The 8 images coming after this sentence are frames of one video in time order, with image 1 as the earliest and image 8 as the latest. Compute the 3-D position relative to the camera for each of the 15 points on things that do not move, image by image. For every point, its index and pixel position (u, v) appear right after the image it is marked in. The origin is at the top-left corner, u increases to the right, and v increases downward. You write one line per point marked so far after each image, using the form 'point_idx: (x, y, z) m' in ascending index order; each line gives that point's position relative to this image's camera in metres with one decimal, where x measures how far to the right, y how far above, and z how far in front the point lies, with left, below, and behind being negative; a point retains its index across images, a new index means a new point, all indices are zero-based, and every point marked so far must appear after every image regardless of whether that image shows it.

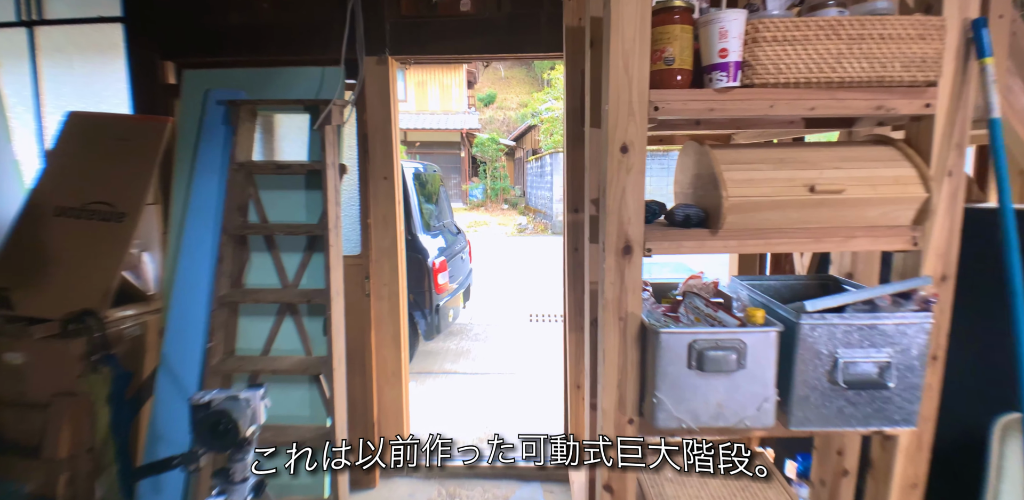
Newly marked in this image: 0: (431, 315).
0: (-0.6, -0.5, +3.4) m
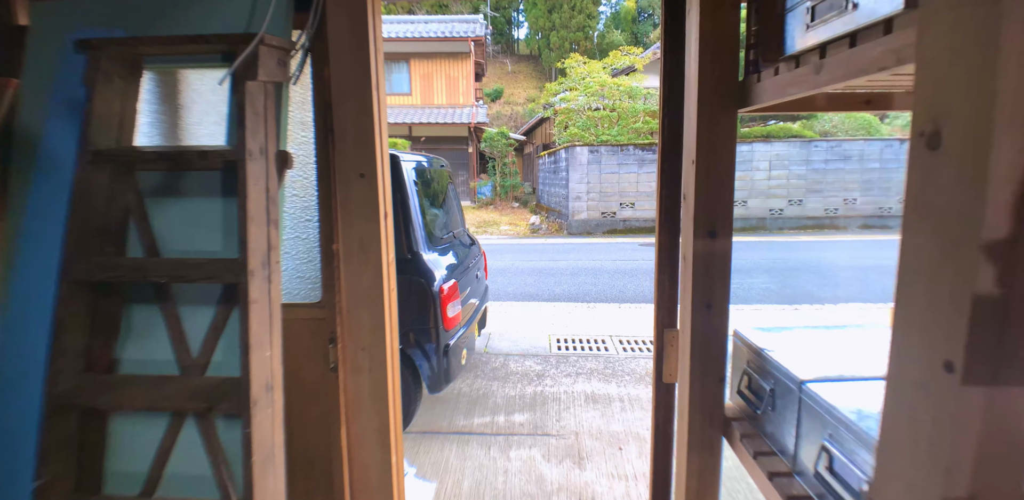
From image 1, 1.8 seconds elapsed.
0: (-0.4, -0.6, +2.5) m
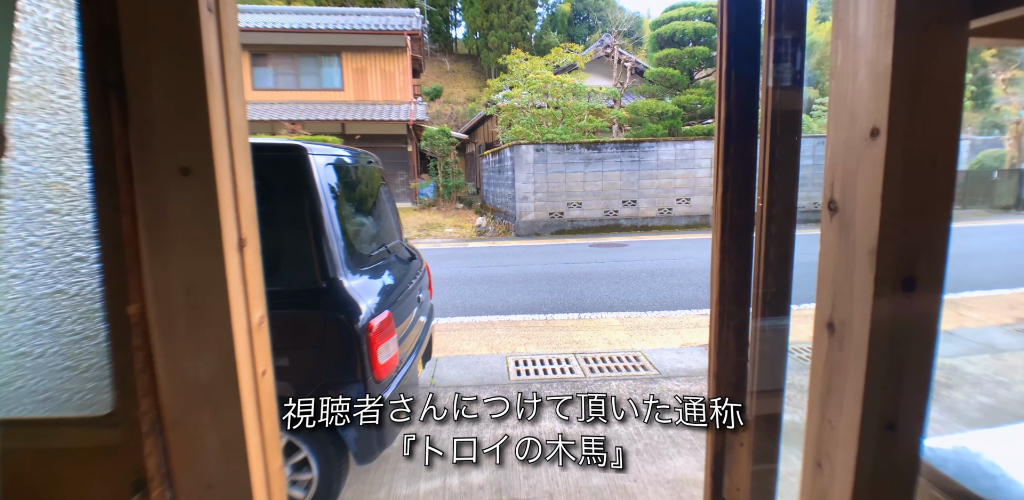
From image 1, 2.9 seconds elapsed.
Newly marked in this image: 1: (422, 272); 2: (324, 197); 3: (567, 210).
0: (-0.6, -0.7, +1.9) m
1: (-0.6, -0.1, +3.0) m
2: (-0.8, +0.2, +2.0) m
3: (+1.2, +0.9, +10.4) m
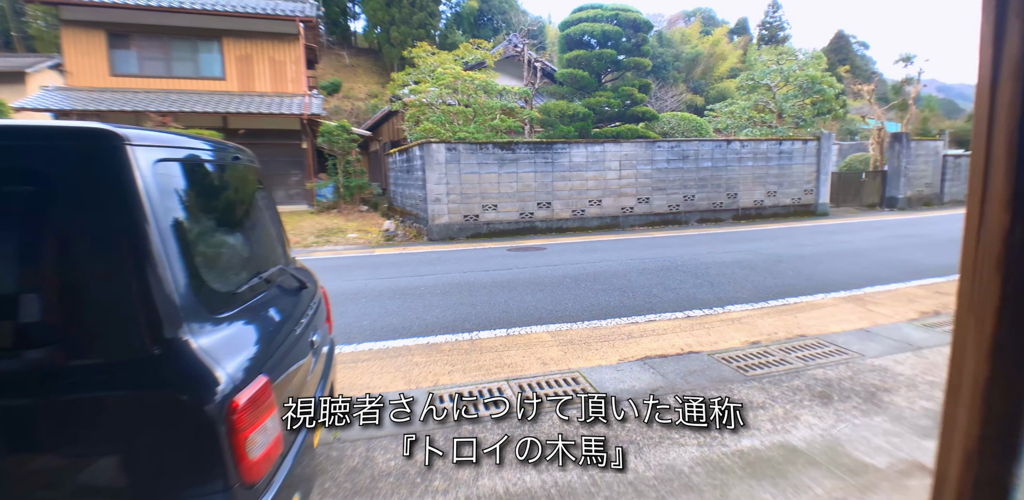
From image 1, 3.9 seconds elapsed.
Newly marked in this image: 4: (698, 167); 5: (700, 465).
0: (-0.8, -0.8, +1.3) m
1: (-1.0, -0.3, +2.4) m
2: (-1.0, +0.1, +1.3) m
3: (-0.7, +0.8, +9.9) m
4: (+4.6, +2.1, +11.3) m
5: (+0.9, -1.0, +2.2) m
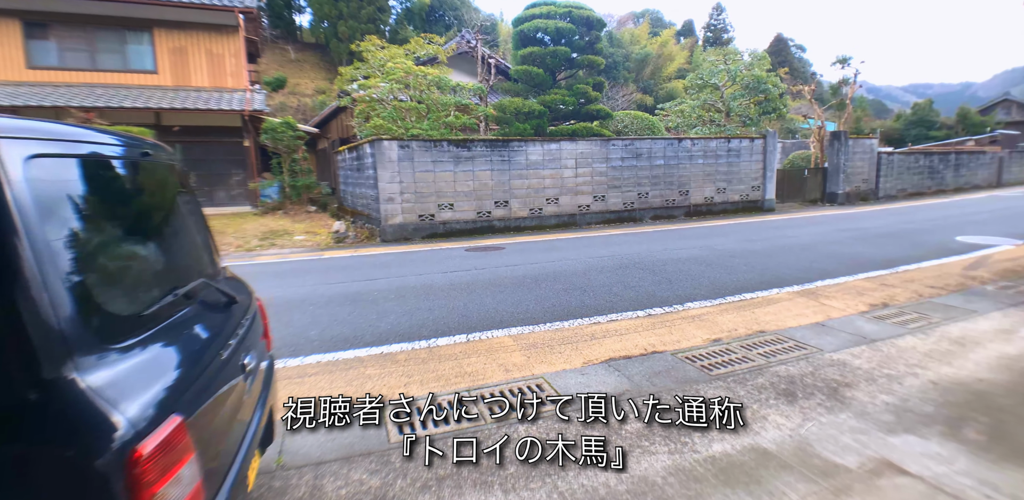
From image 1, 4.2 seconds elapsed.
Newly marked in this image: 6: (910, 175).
0: (-0.8, -0.8, +1.0) m
1: (-1.2, -0.3, +2.1) m
2: (-1.1, +0.1, +1.0) m
3: (-1.6, +0.8, +9.6) m
4: (+3.5, +2.2, +11.5) m
5: (+0.7, -1.0, +2.1) m
6: (+13.6, +2.6, +15.6) m
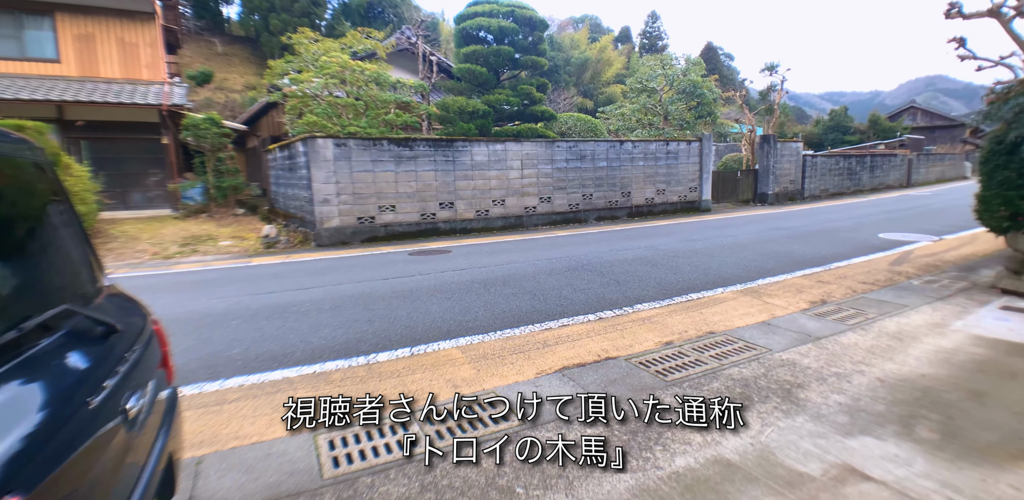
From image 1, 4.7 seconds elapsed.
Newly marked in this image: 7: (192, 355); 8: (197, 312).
0: (-0.9, -0.9, +0.7) m
1: (-1.4, -0.3, +1.7) m
2: (-1.2, 0.0, +0.7) m
3: (-2.7, +0.7, +9.2) m
4: (+2.1, +2.1, +11.6) m
5: (+0.5, -1.0, +1.9) m
6: (+11.6, +2.7, +16.9) m
7: (-2.7, -0.9, +3.9) m
8: (-3.5, -0.7, +5.1) m
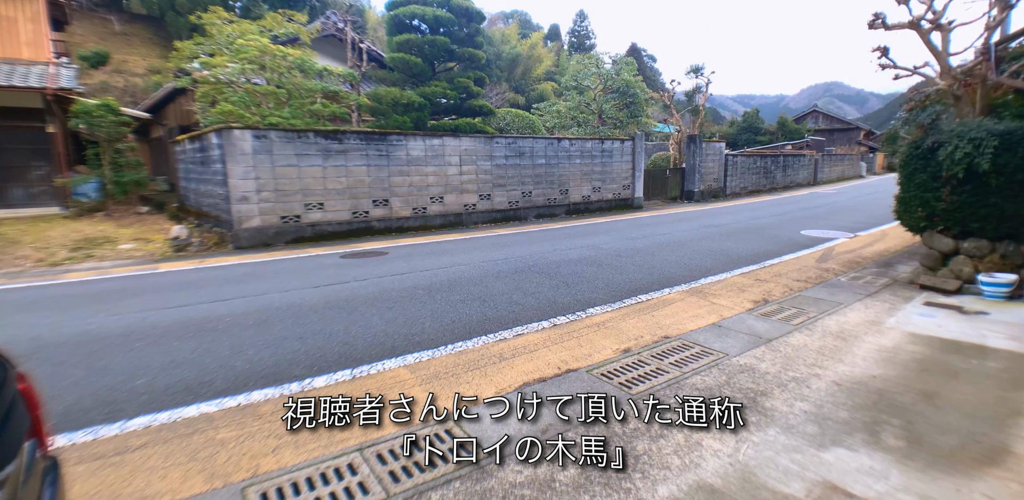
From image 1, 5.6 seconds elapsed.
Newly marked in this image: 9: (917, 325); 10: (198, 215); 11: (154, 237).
0: (-0.8, -1.0, +0.3) m
1: (-1.4, -0.4, +1.3) m
2: (-1.1, -0.1, +0.3) m
3: (-3.8, +0.7, +8.5) m
4: (+0.6, +2.2, +11.5) m
5: (+0.4, -1.1, +1.8) m
6: (+9.3, +3.0, +18.1) m
7: (-3.0, -1.0, +3.2) m
8: (-4.0, -0.8, +4.3) m
9: (+3.0, -0.6, +3.4) m
10: (-6.6, +0.7, +9.6) m
11: (-7.0, +0.2, +8.9) m
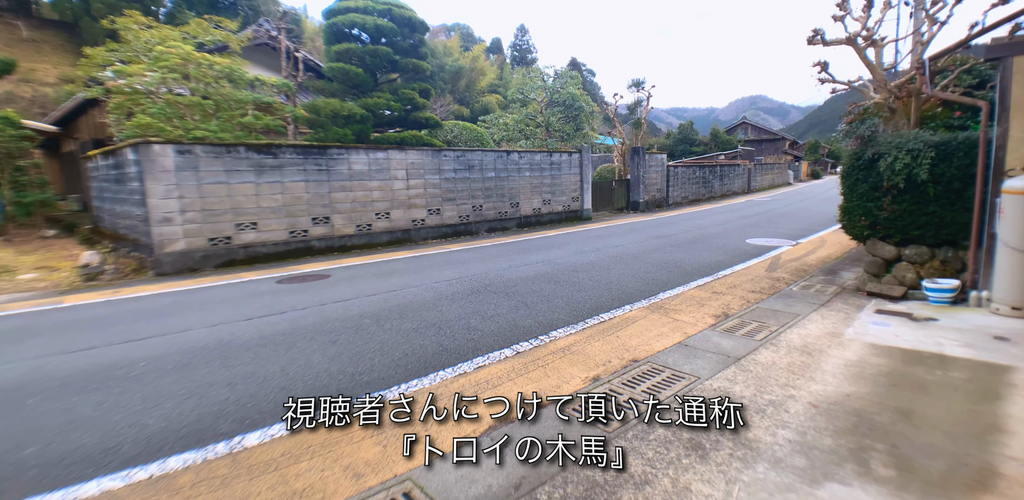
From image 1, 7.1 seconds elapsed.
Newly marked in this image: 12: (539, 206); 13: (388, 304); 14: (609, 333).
0: (-0.7, -1.1, 0.0) m
1: (-1.5, -0.6, +0.8) m
2: (-1.0, -0.2, -0.1) m
3: (-4.6, +0.2, +7.8) m
4: (-0.6, +1.8, +11.3) m
5: (+0.4, -1.2, +1.5) m
6: (+7.3, +2.7, +18.8) m
7: (-3.2, -1.2, +2.6) m
8: (-4.4, -1.1, +3.6) m
9: (+2.7, -0.6, +3.5) m
10: (-7.5, +0.1, +8.6) m
11: (-7.8, -0.3, +7.8) m
12: (+0.8, +1.2, +12.7) m
13: (-1.4, -0.6, +5.4) m
14: (+0.9, -0.7, +4.2) m
